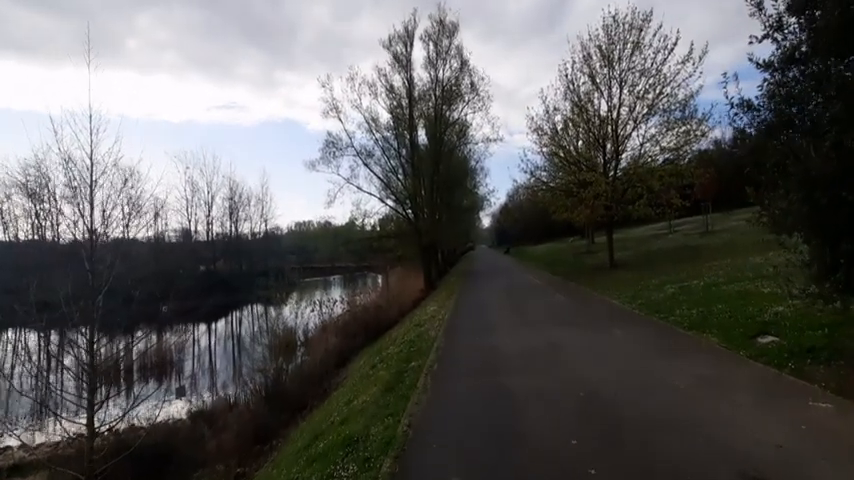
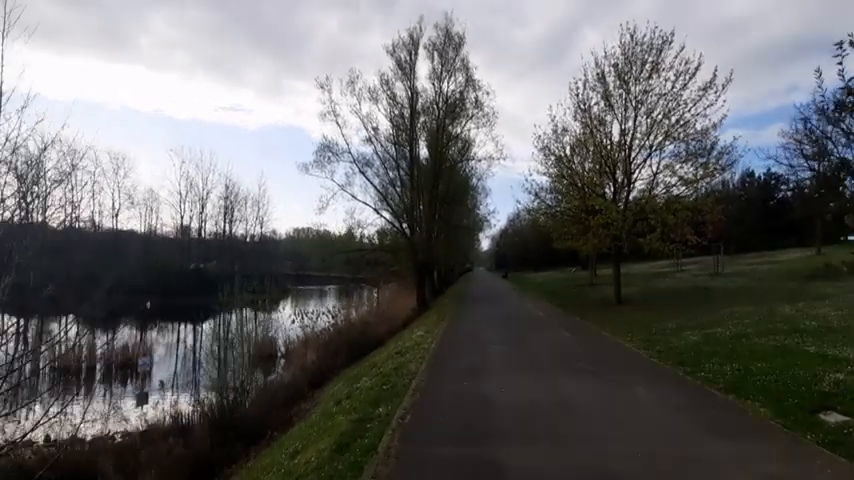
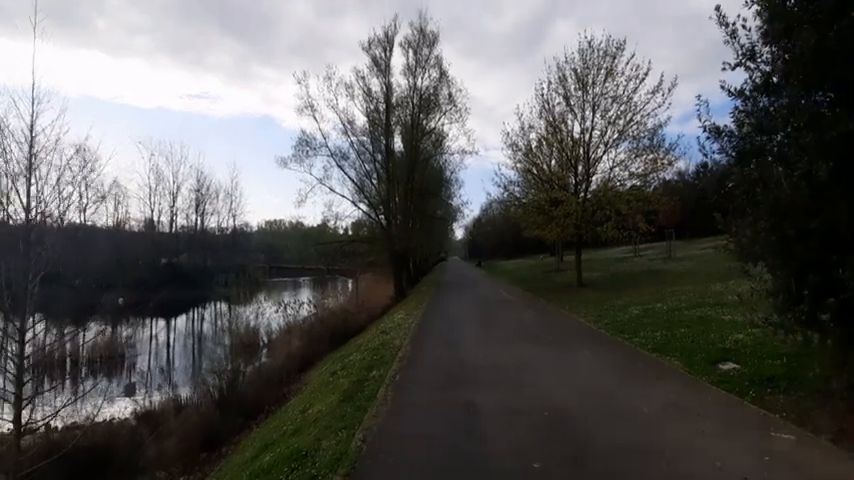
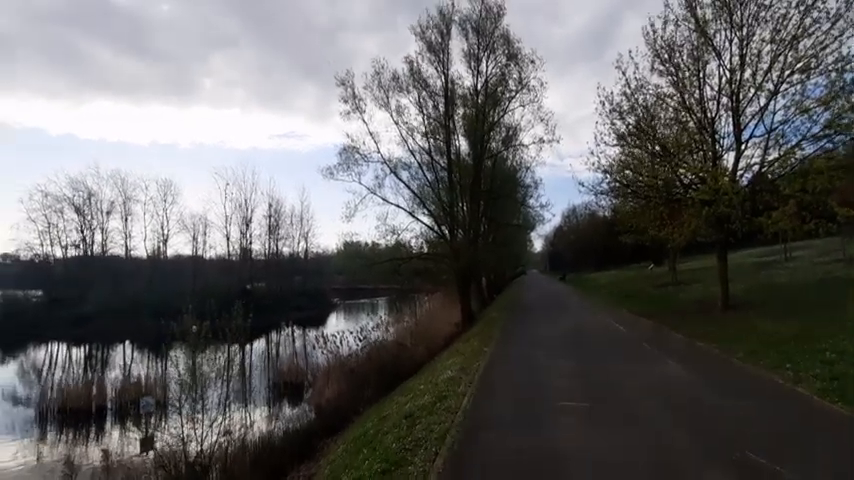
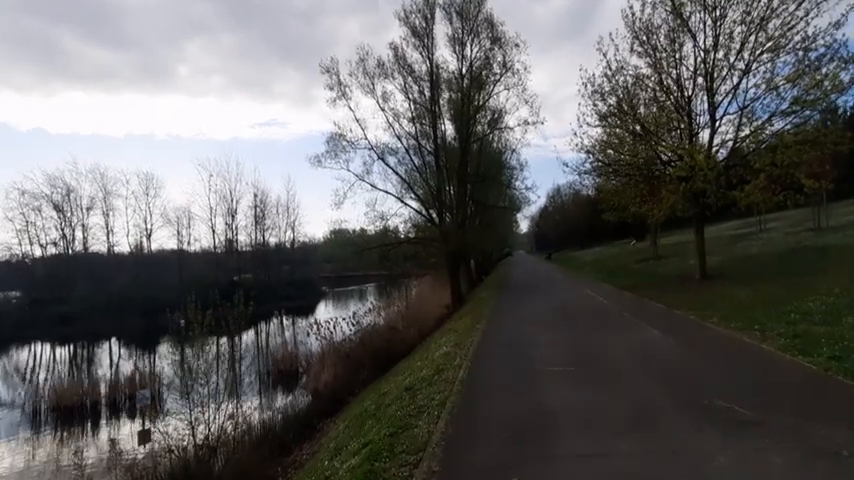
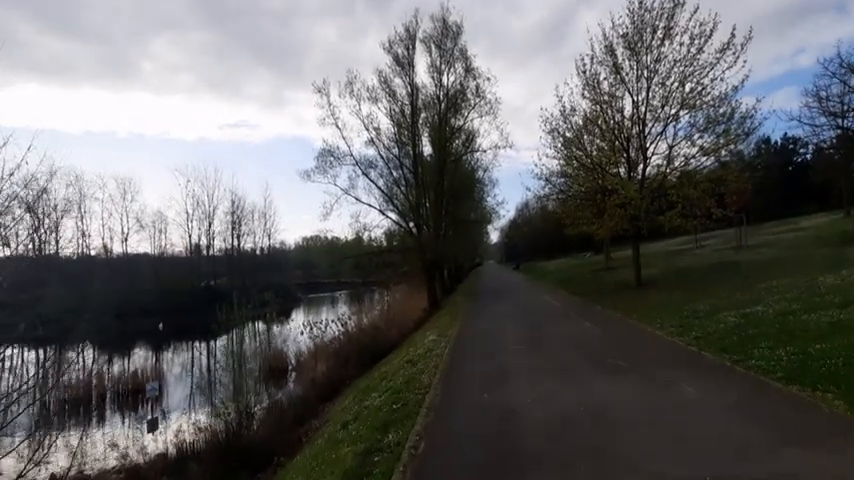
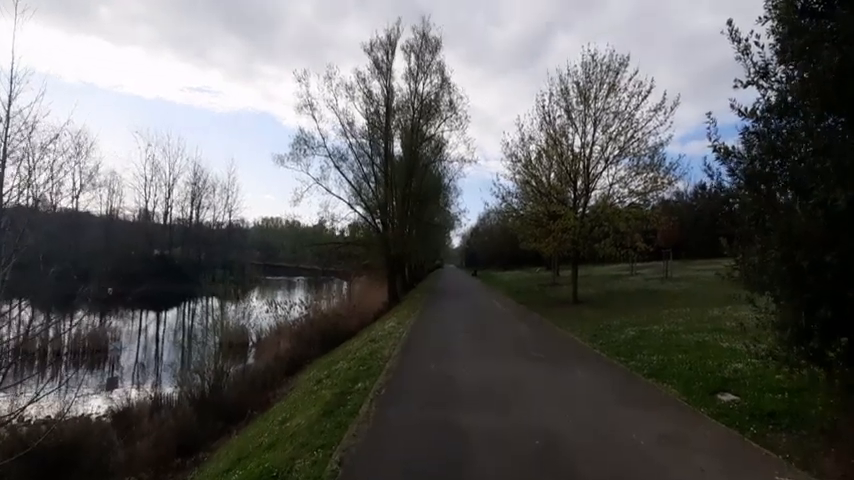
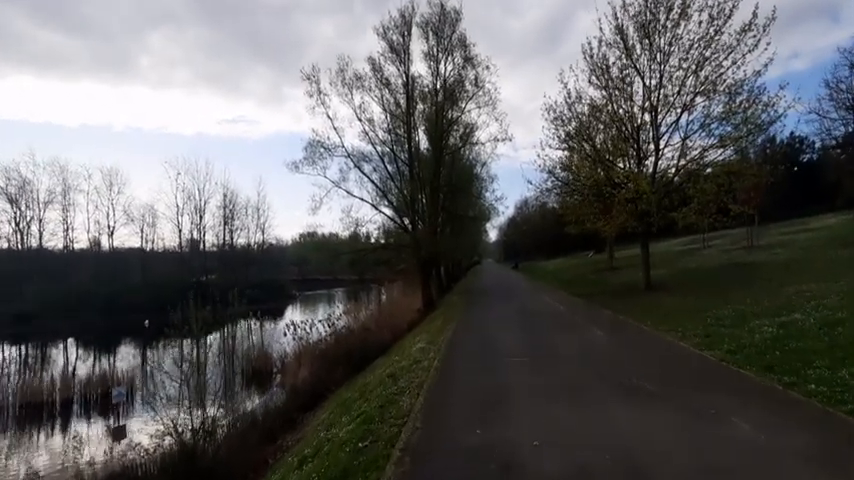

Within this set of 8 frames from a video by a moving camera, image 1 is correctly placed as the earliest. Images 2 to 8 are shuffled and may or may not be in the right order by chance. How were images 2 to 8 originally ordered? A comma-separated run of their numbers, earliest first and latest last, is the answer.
3, 7, 2, 6, 8, 5, 4
